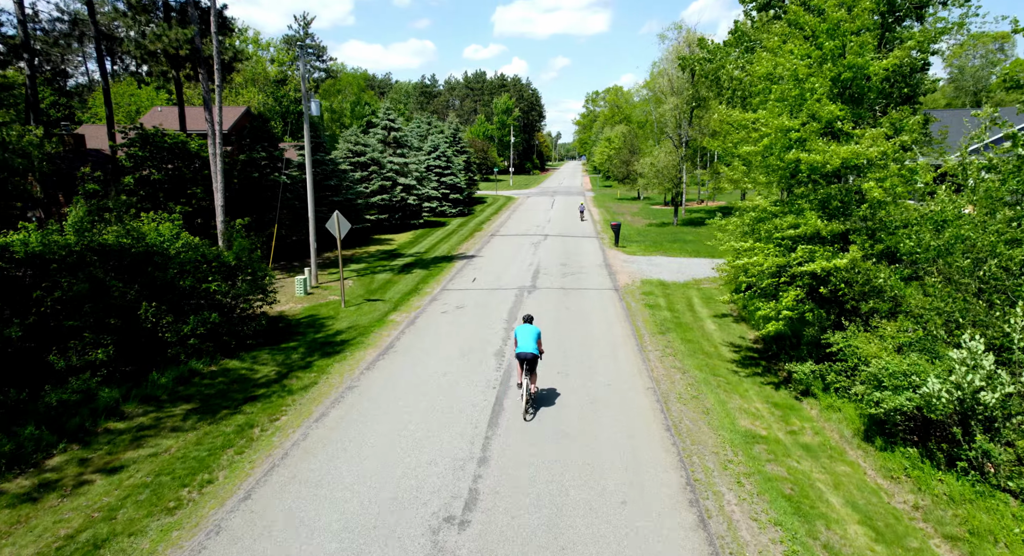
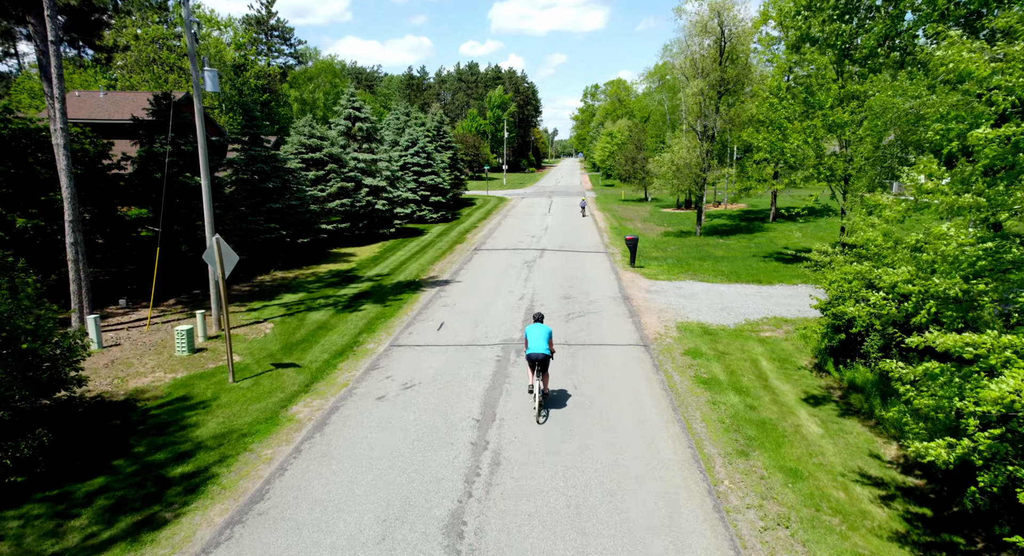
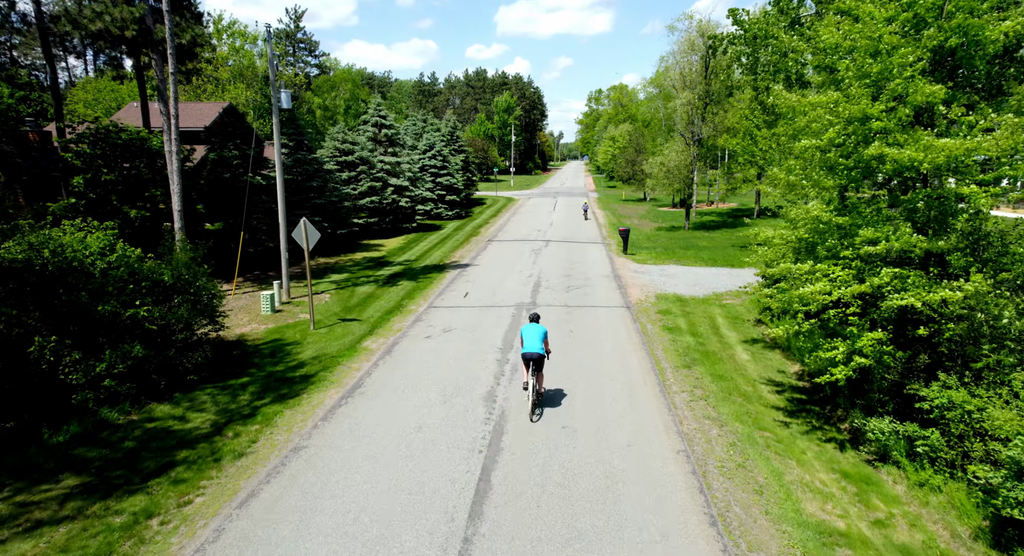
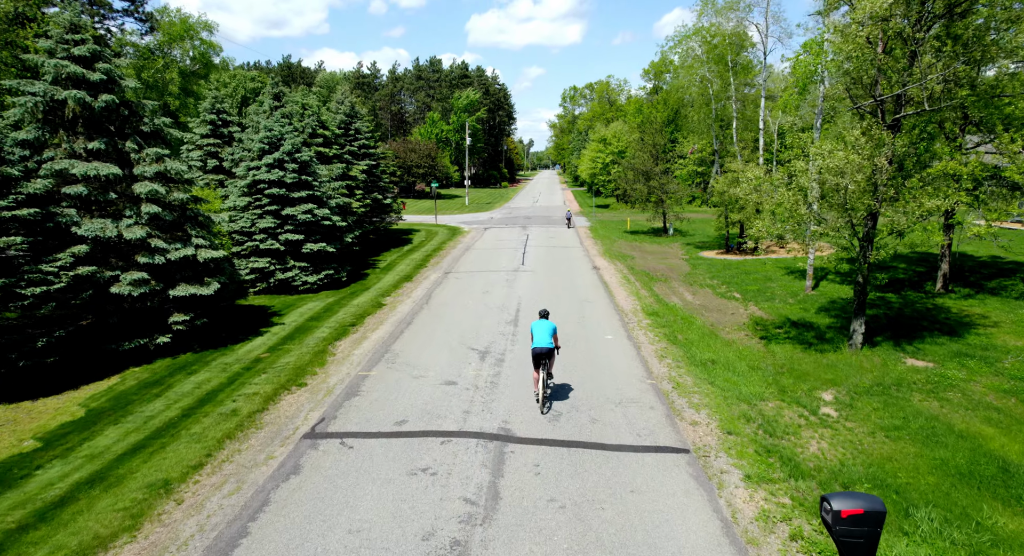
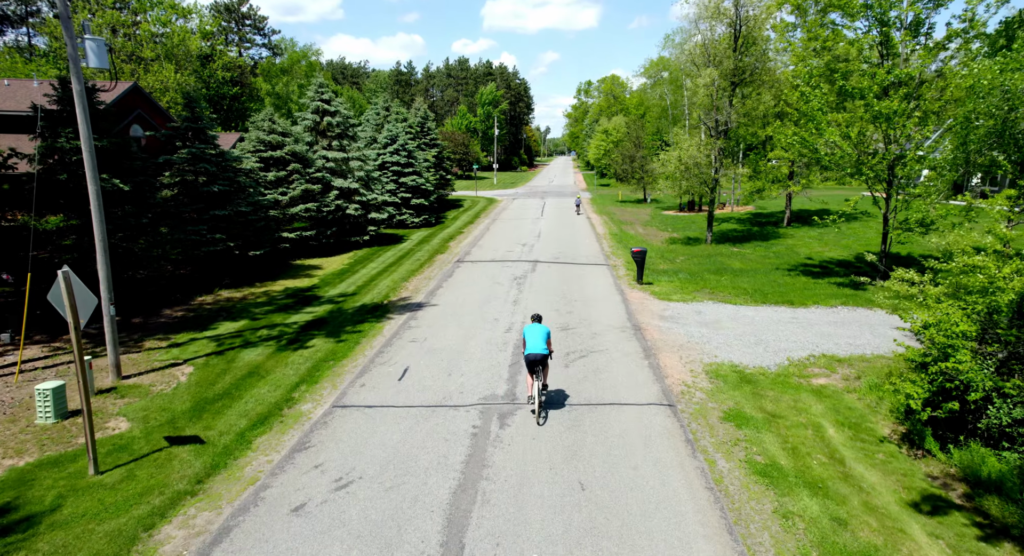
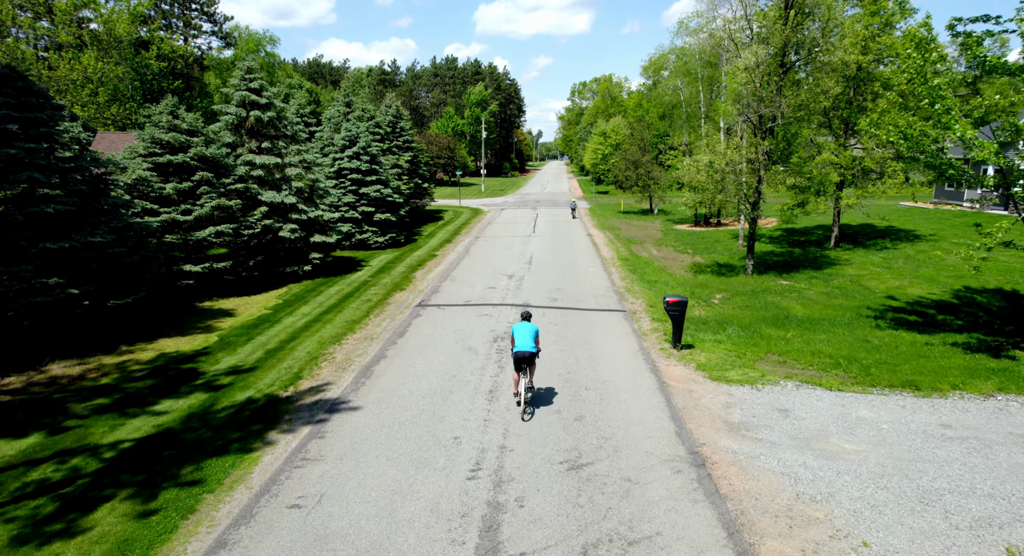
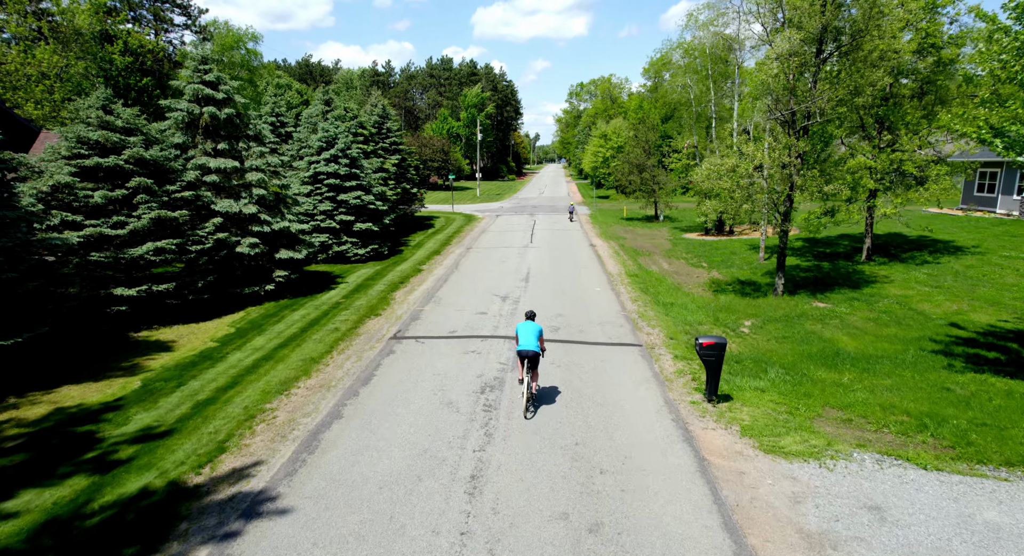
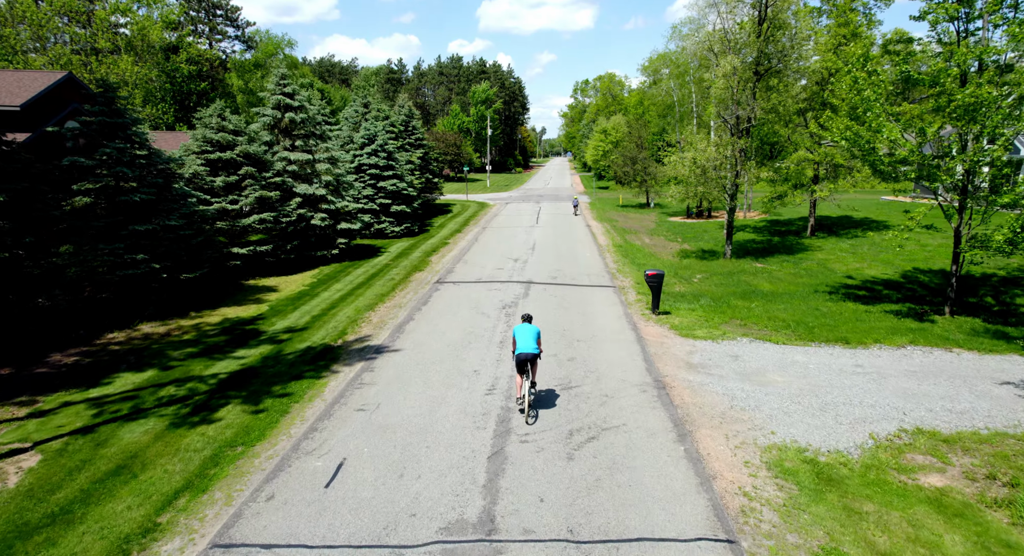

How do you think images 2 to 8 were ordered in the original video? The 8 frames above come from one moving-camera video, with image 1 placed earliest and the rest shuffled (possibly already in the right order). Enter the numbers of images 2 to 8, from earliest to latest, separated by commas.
3, 2, 5, 8, 6, 7, 4
